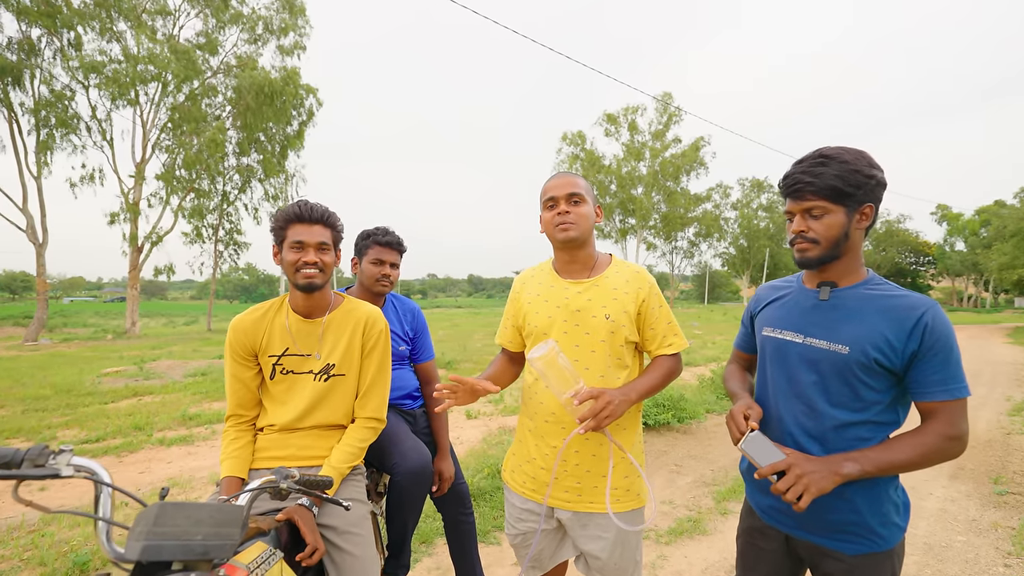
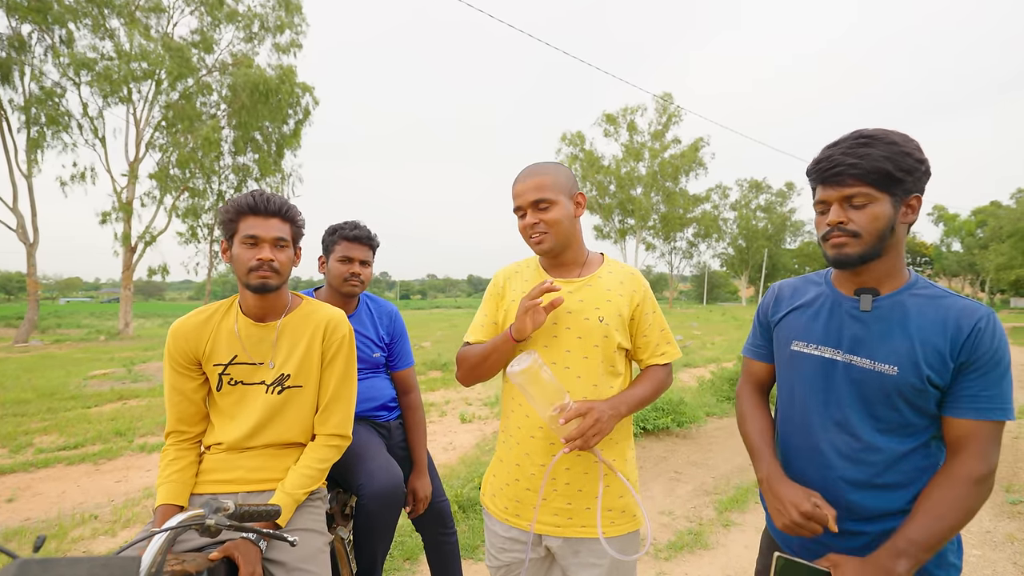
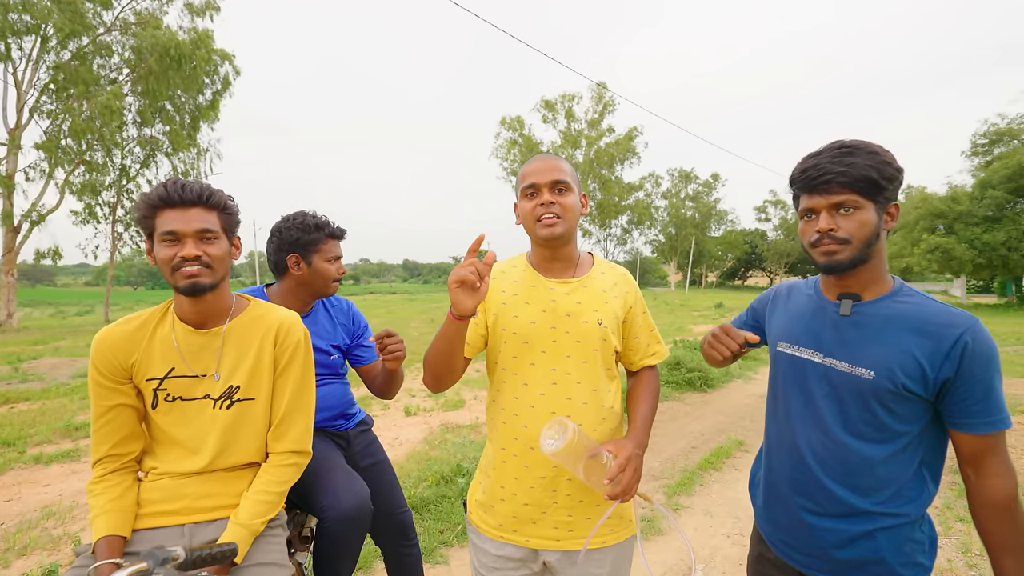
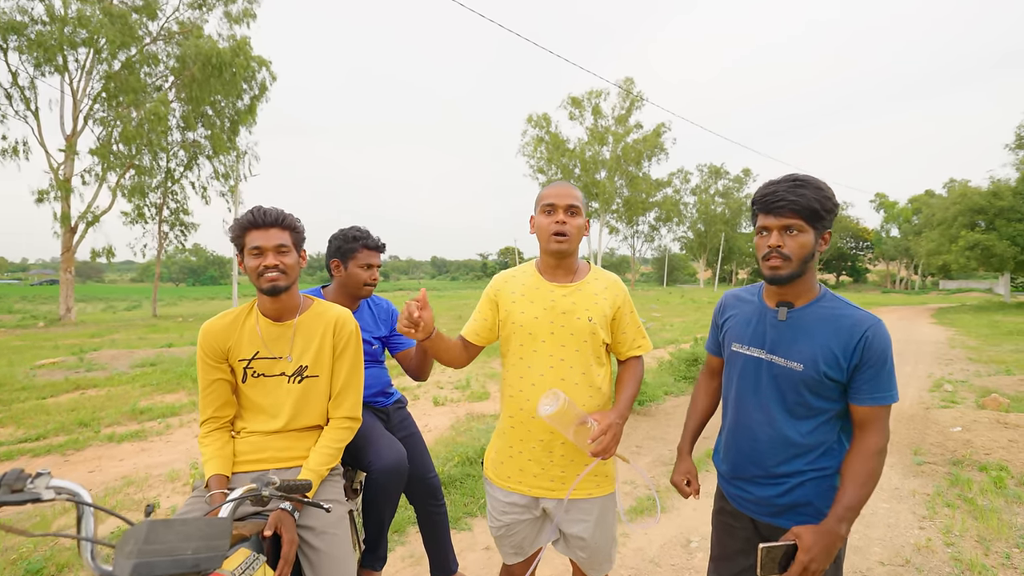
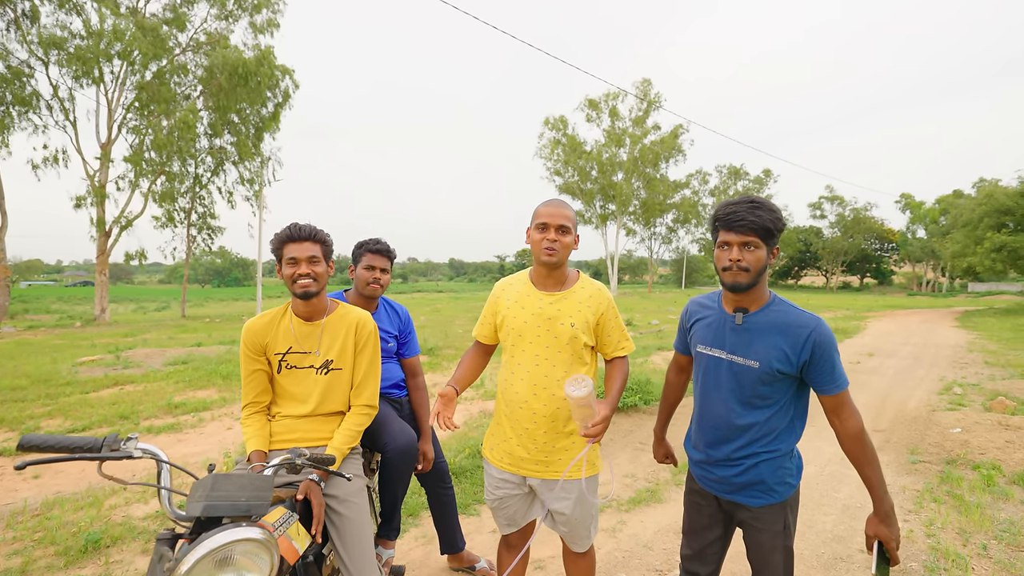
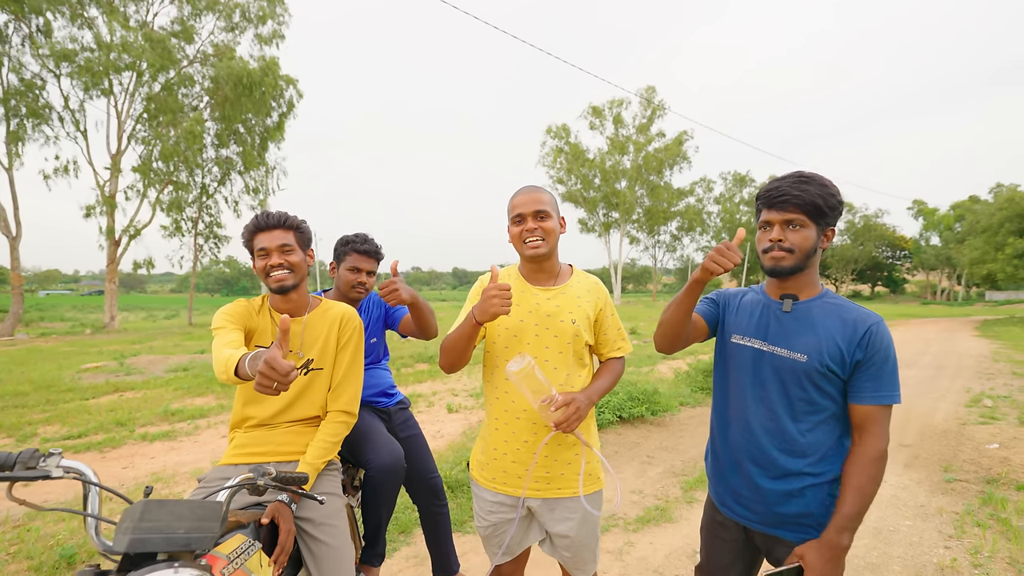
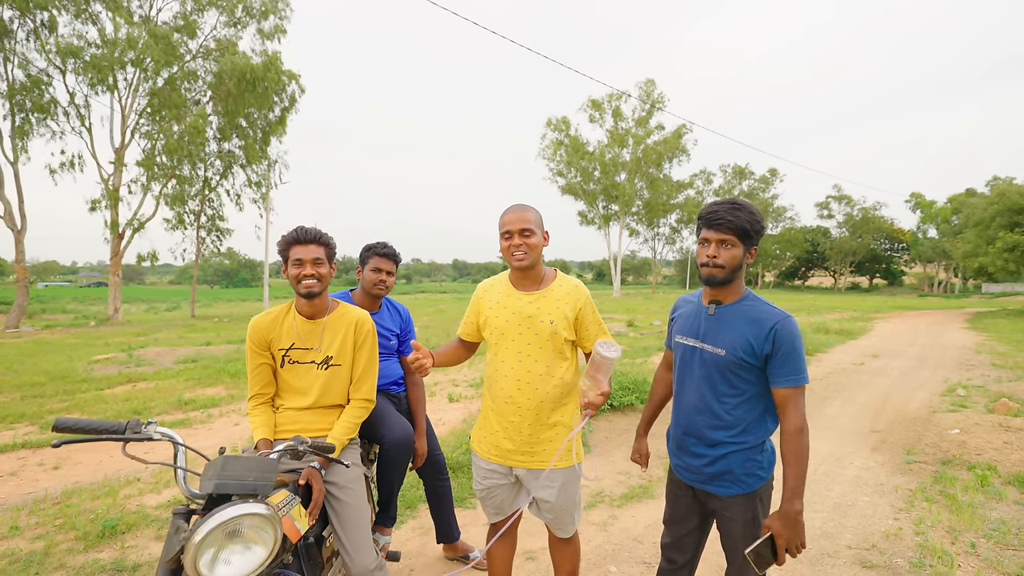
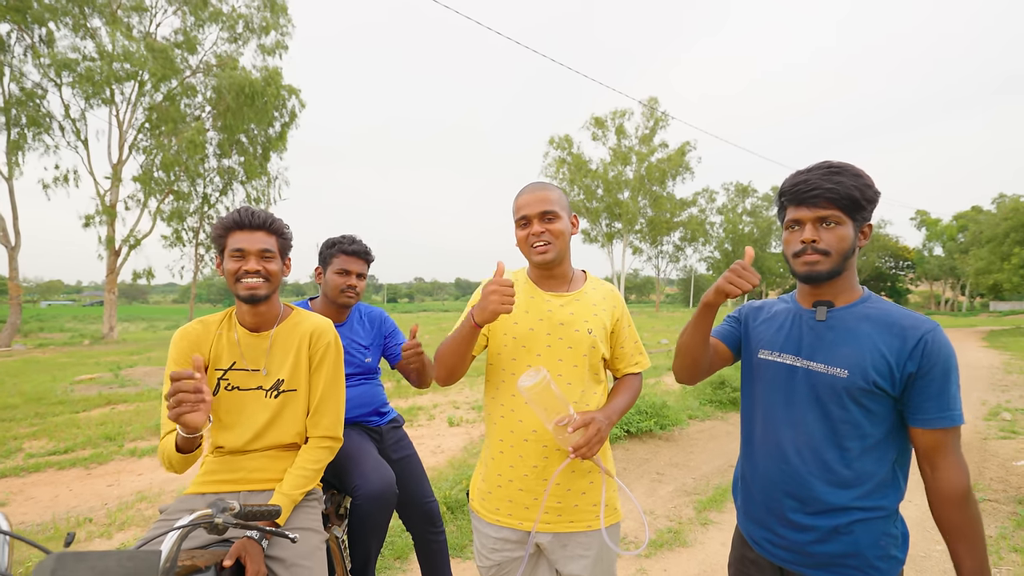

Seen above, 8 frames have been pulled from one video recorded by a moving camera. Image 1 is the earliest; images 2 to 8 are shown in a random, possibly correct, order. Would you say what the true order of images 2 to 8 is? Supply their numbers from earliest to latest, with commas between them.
2, 8, 6, 7, 5, 4, 3
